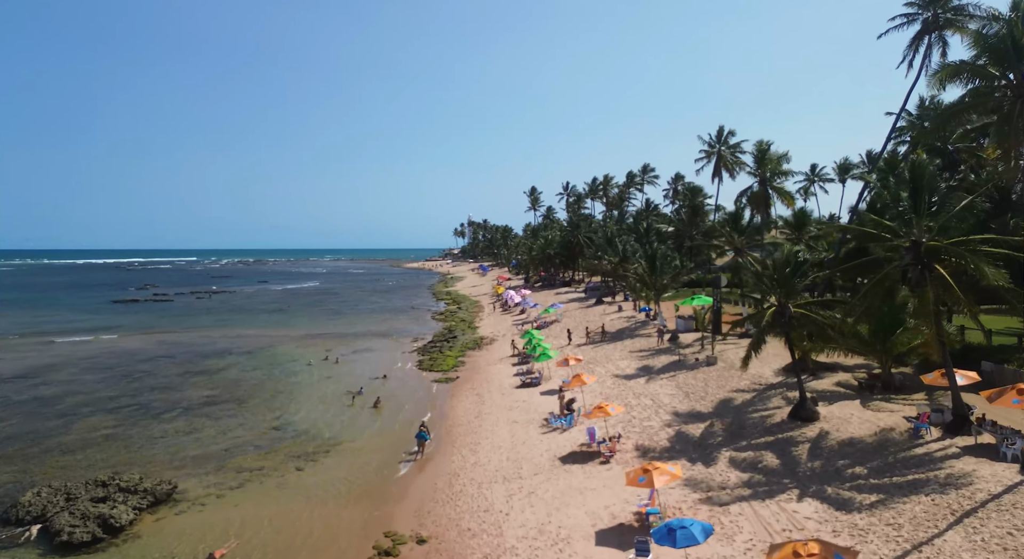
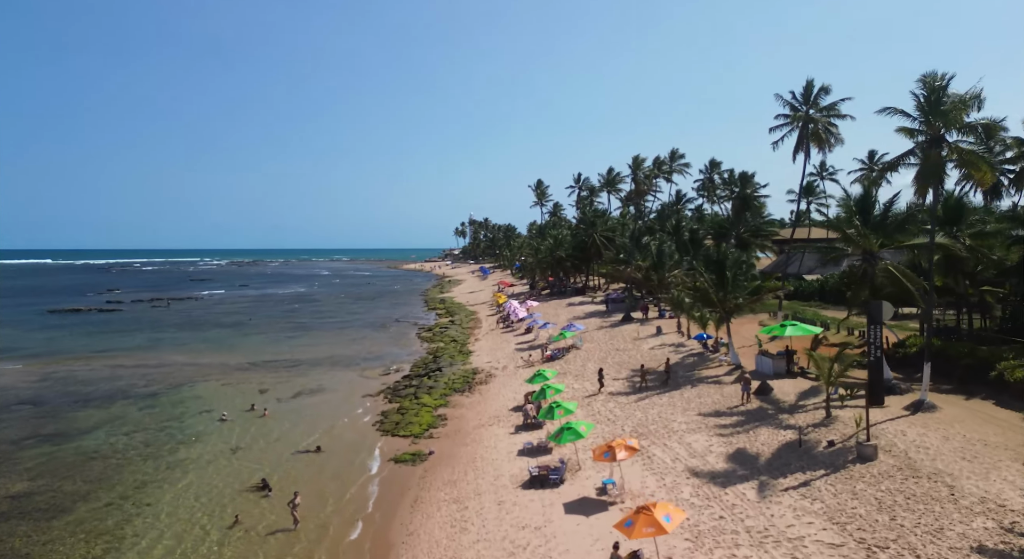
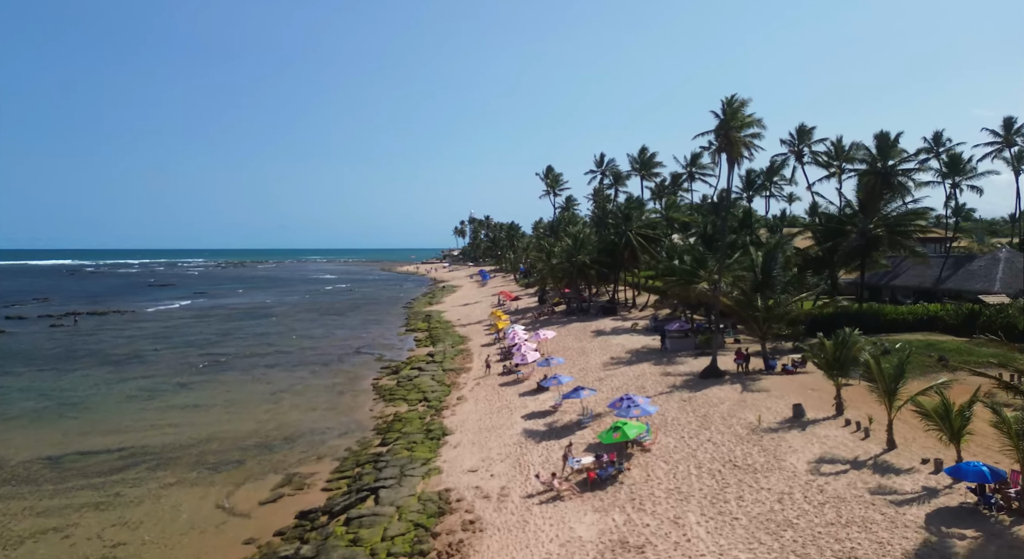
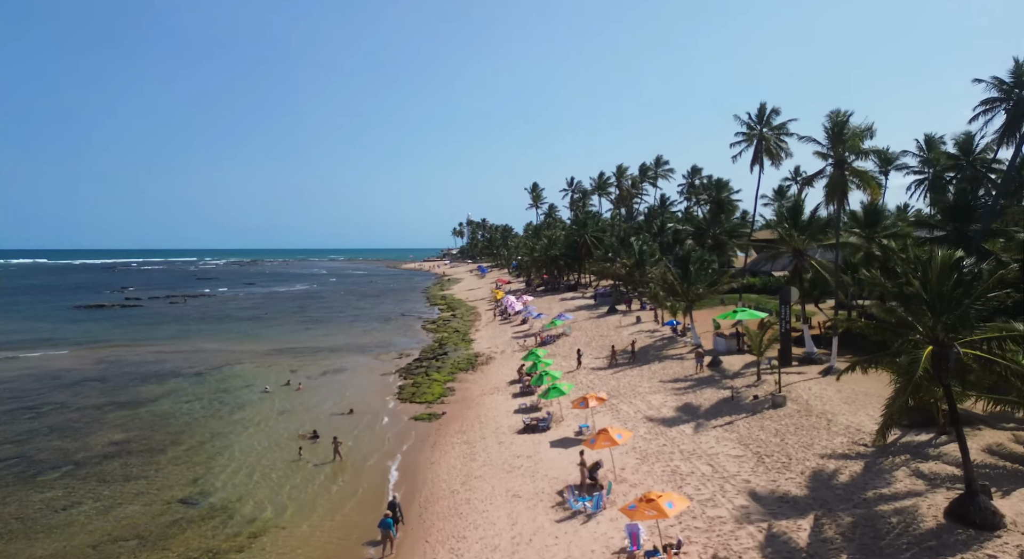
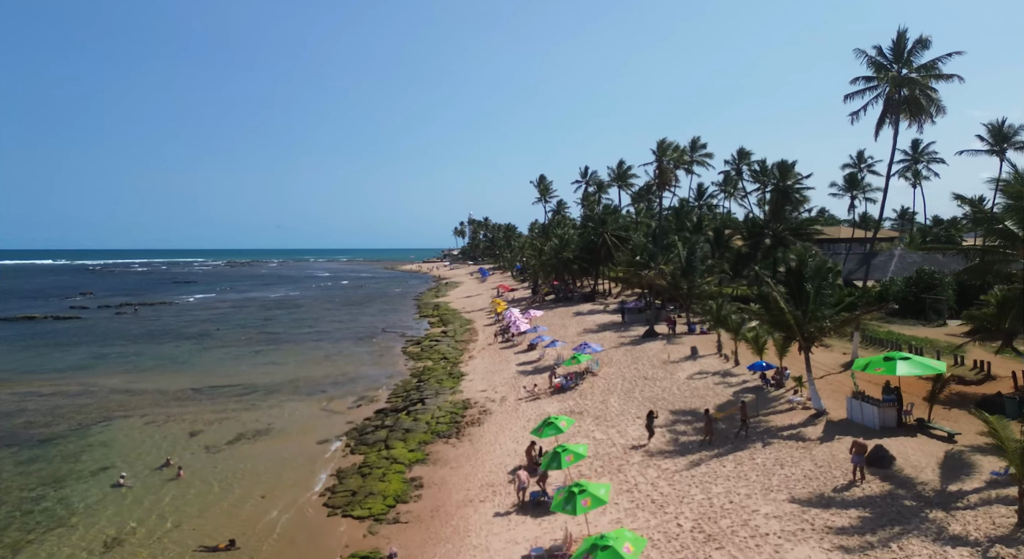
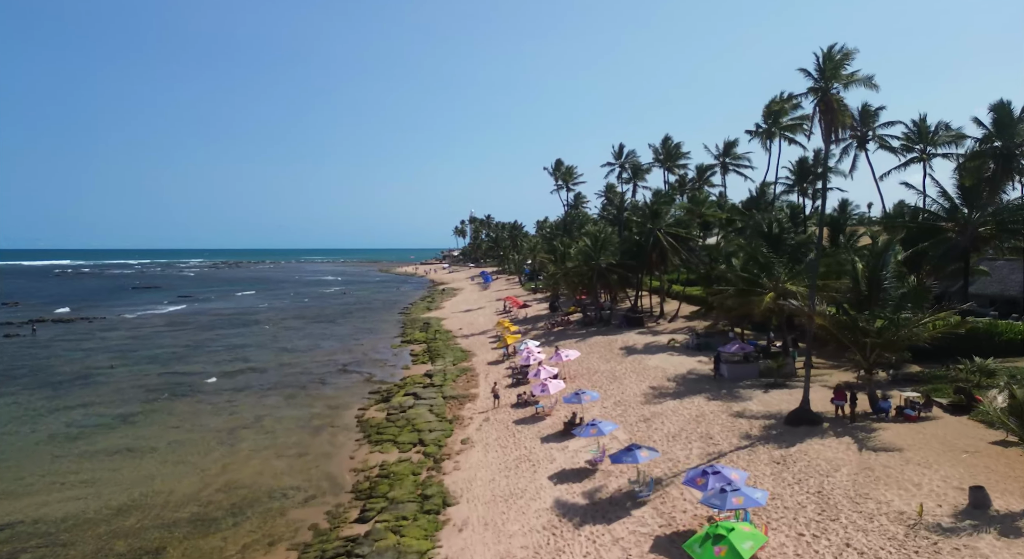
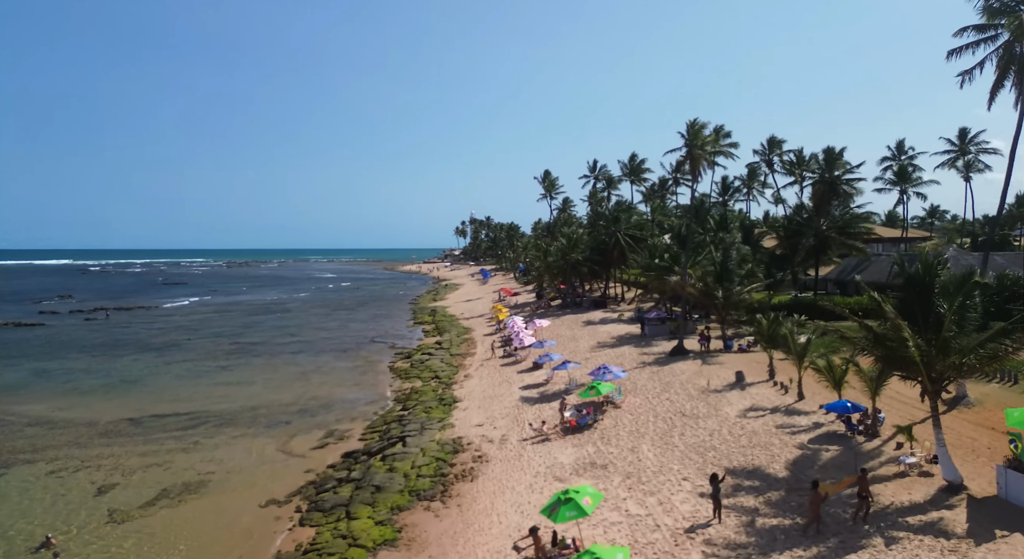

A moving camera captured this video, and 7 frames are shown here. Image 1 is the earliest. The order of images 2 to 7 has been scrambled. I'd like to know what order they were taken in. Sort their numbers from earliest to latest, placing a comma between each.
4, 2, 5, 7, 3, 6
